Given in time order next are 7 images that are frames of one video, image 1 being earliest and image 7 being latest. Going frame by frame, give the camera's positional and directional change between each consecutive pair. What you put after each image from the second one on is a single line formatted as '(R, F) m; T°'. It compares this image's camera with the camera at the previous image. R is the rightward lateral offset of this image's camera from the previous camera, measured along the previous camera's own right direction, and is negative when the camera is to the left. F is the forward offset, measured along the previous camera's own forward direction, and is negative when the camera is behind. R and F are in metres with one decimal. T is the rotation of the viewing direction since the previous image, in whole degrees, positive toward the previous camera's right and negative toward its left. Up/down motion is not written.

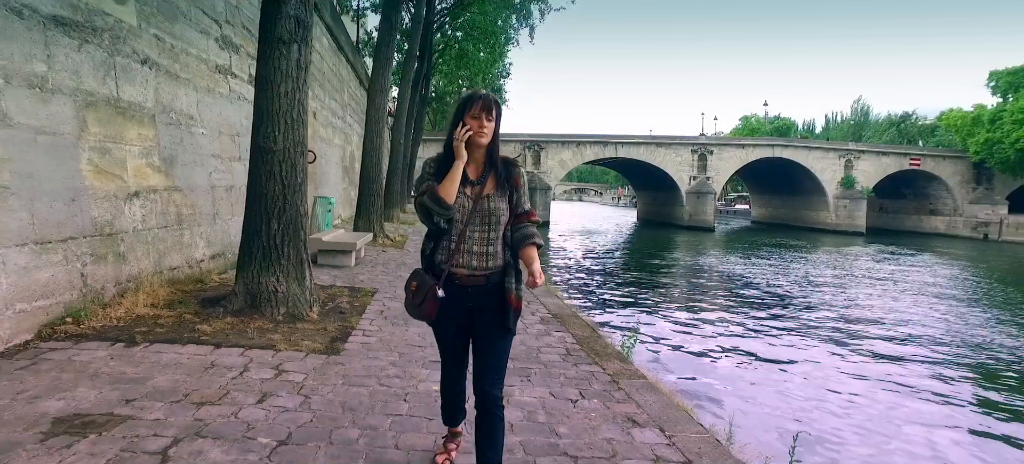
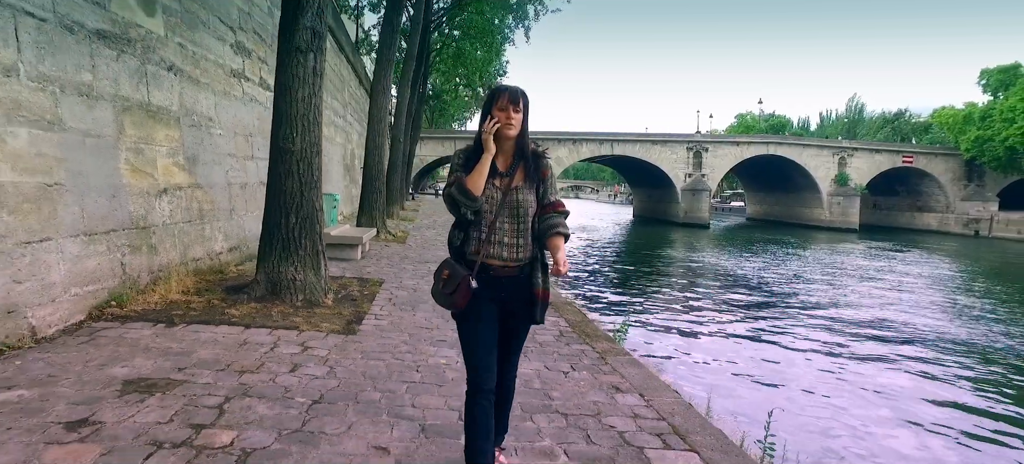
(0.0, -0.5) m; 0°
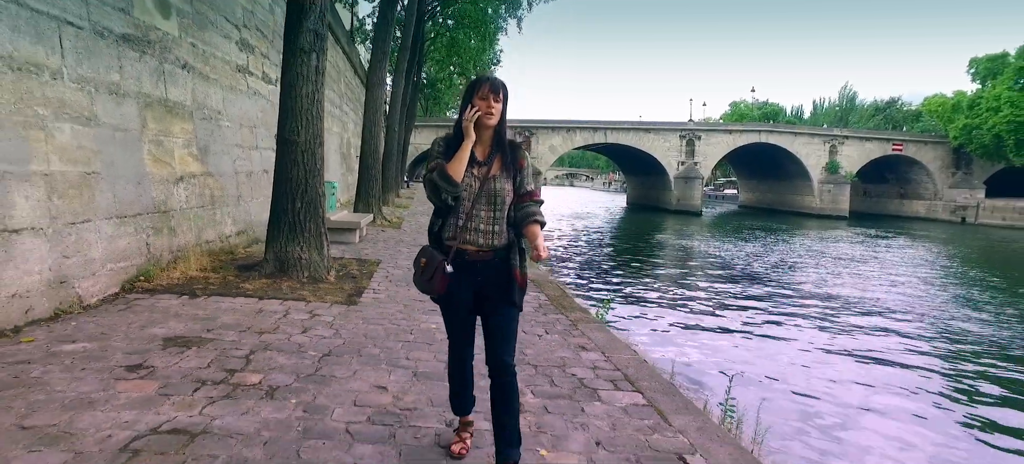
(+0.1, -0.7) m; 0°
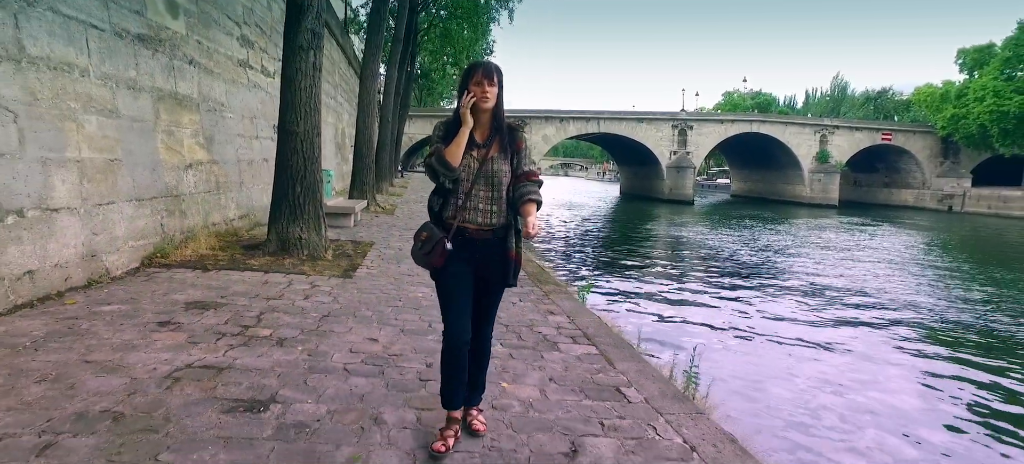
(+0.2, -0.7) m; 0°
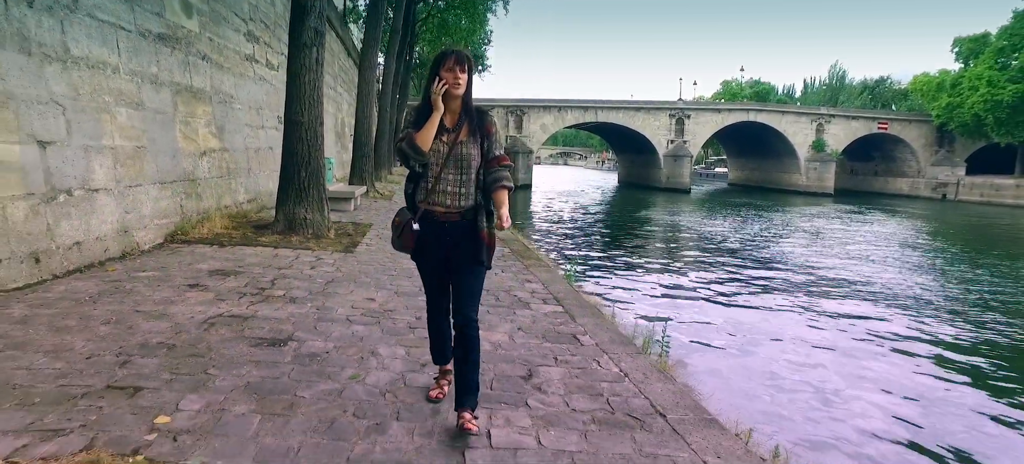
(+0.2, -0.7) m; 0°
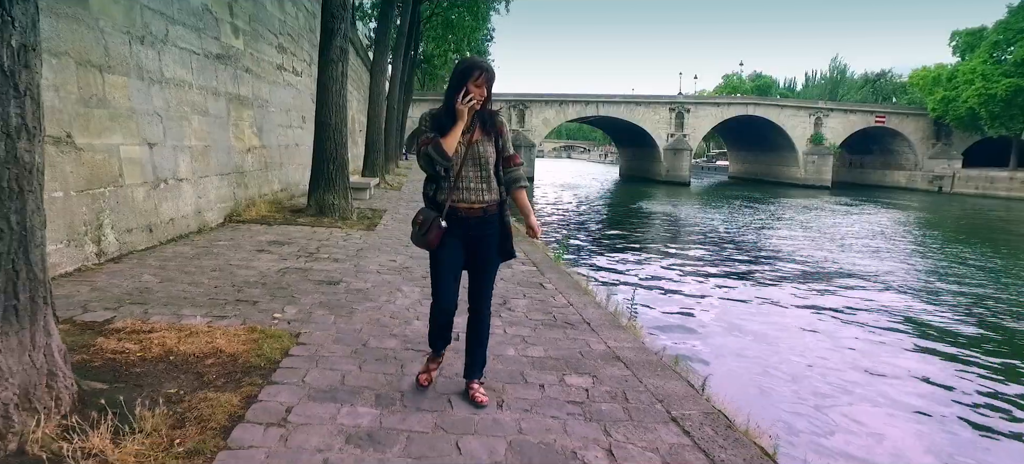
(+0.2, -1.7) m; 0°
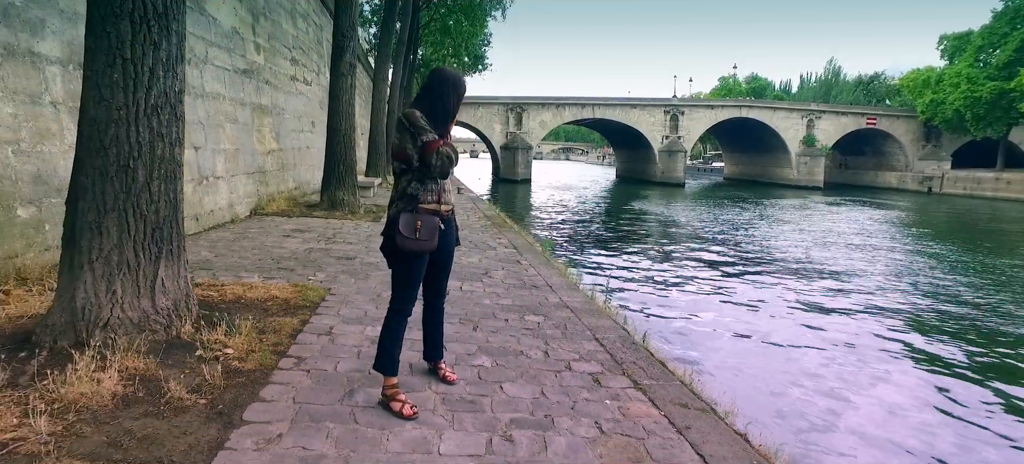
(+0.2, -1.3) m; 0°
